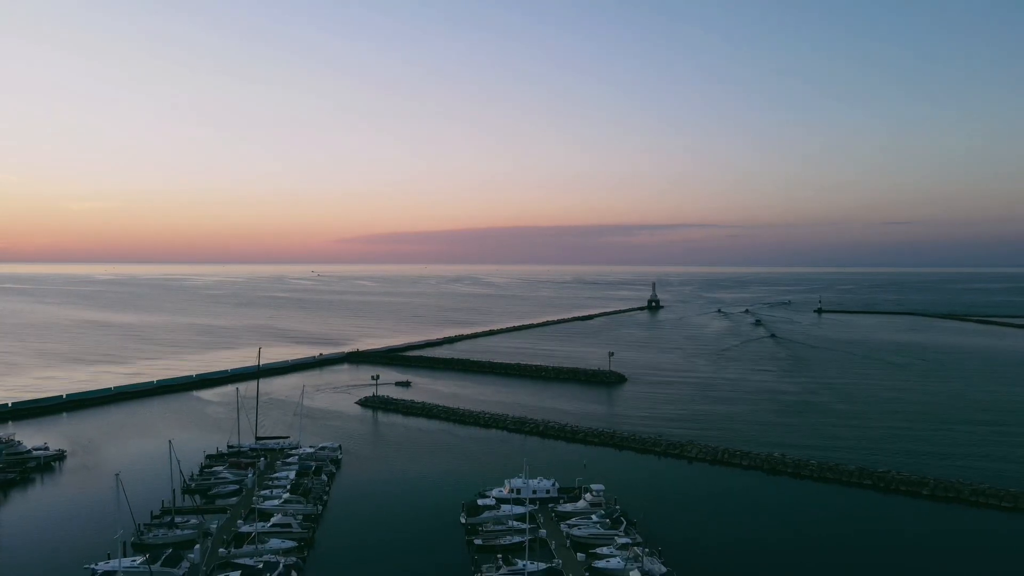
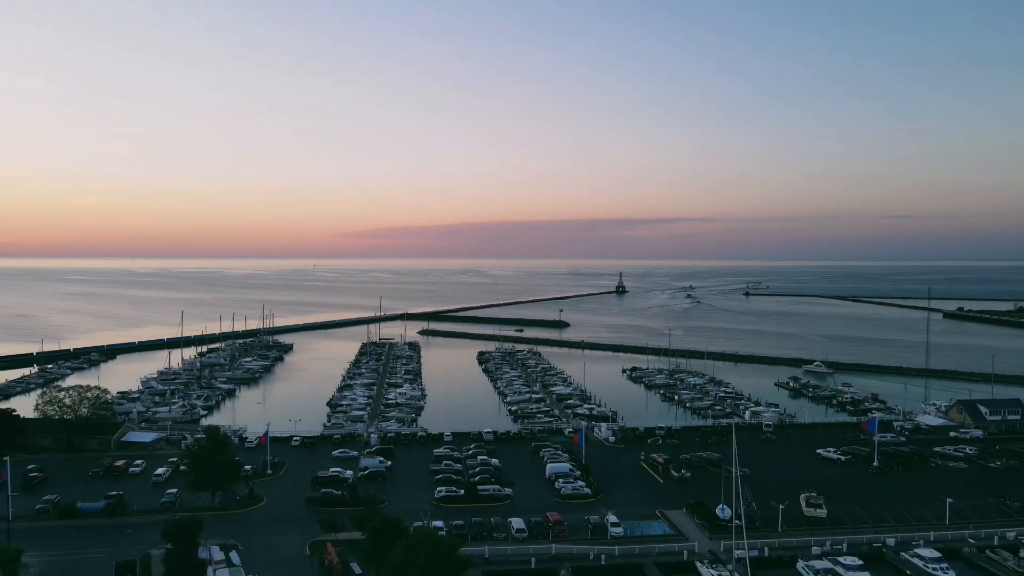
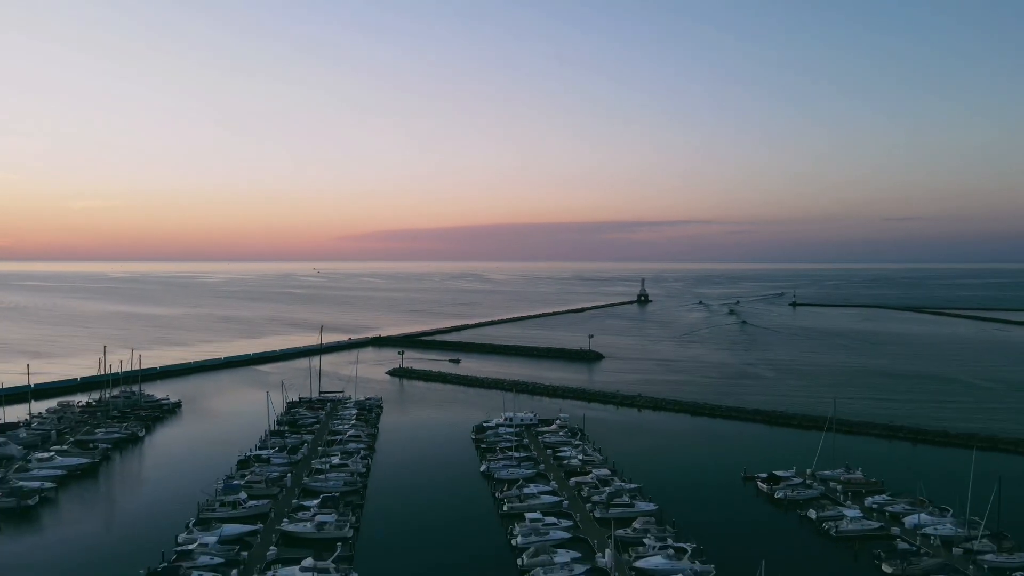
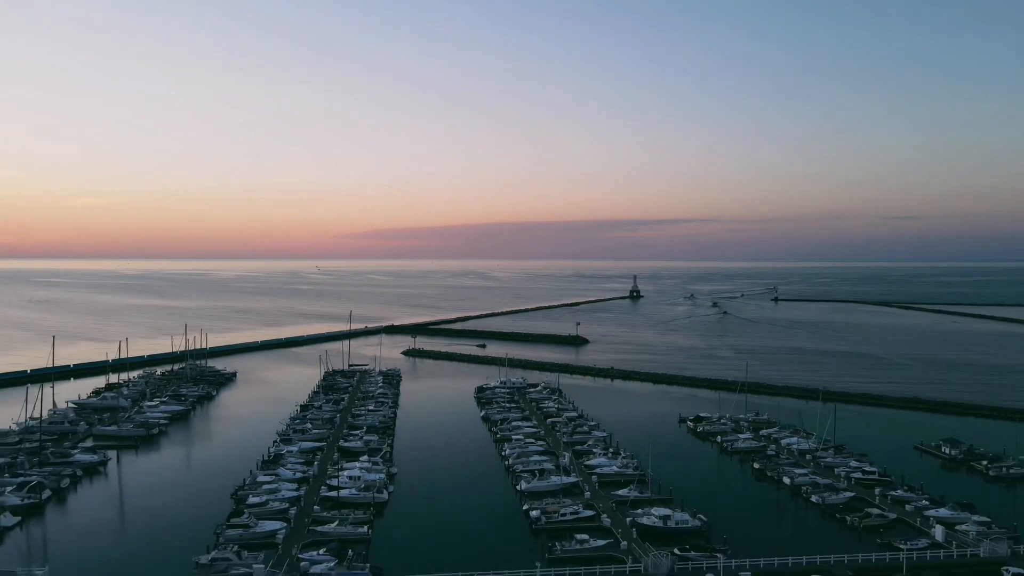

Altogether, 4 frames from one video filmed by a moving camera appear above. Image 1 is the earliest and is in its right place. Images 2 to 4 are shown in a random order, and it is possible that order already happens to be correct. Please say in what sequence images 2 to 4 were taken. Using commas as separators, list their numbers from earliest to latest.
3, 4, 2
